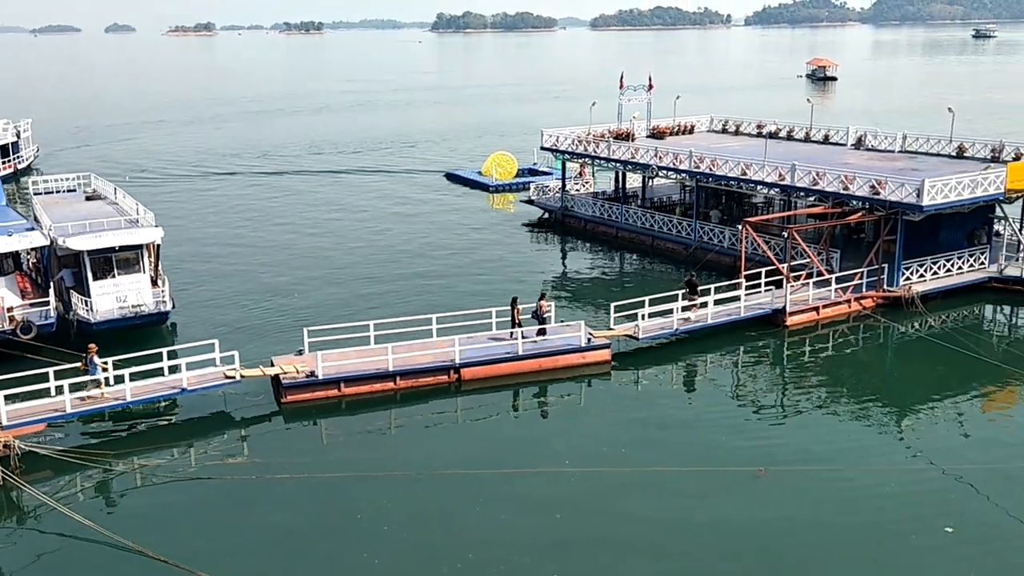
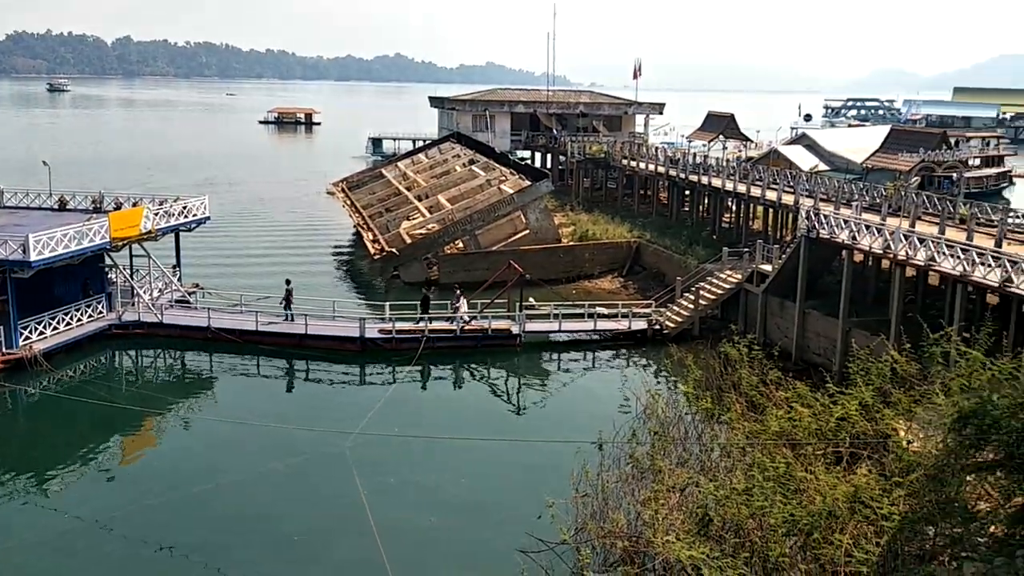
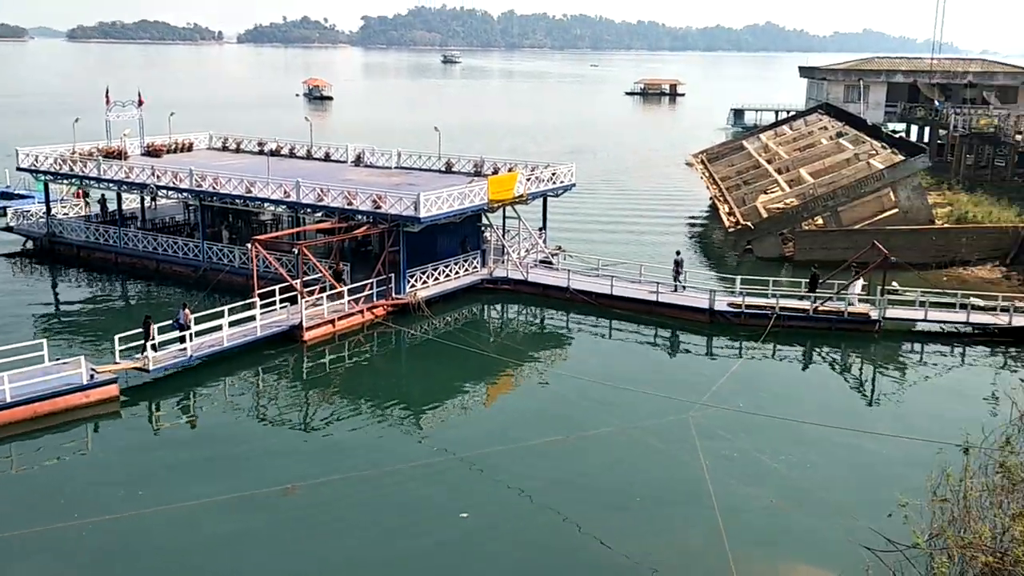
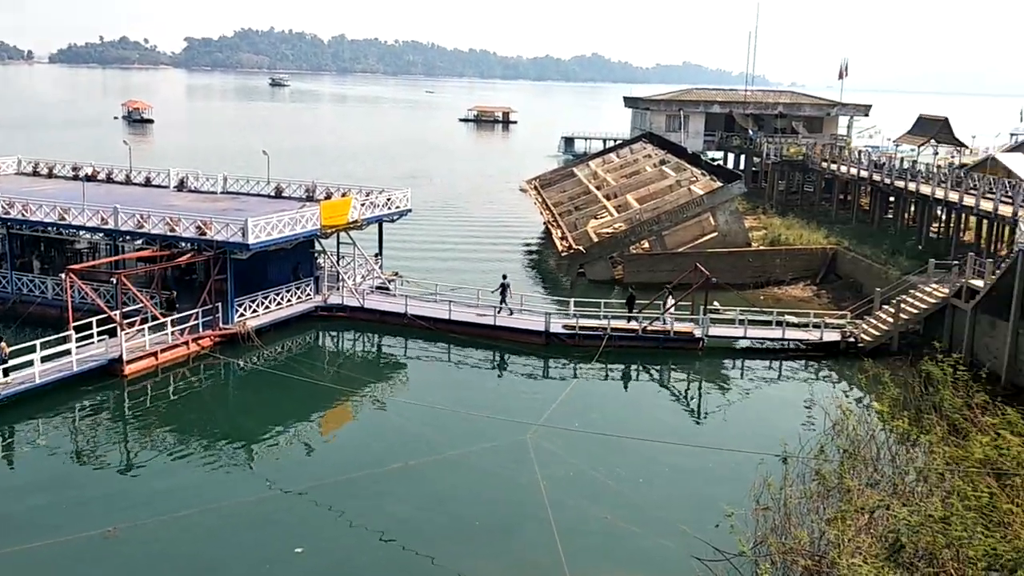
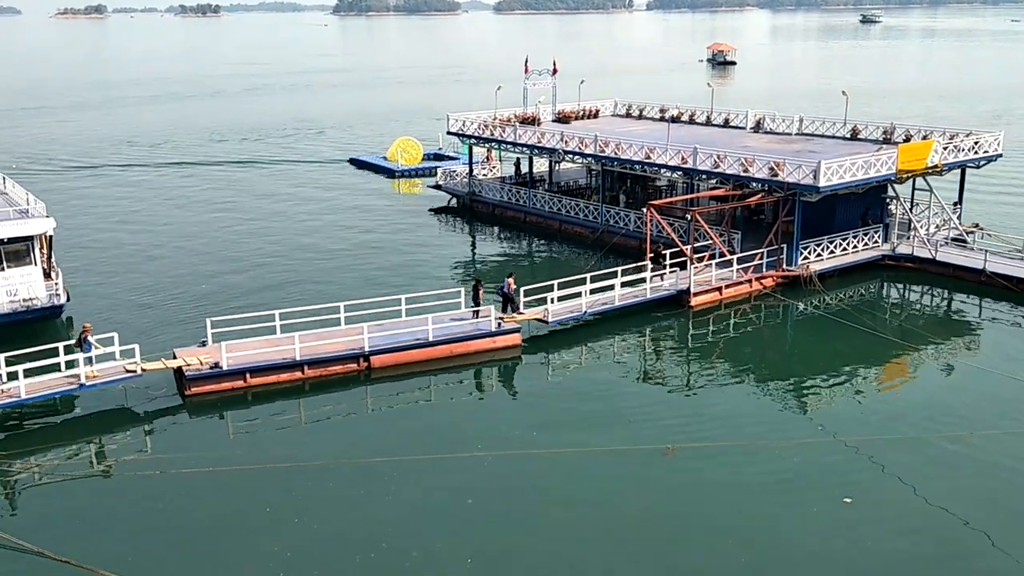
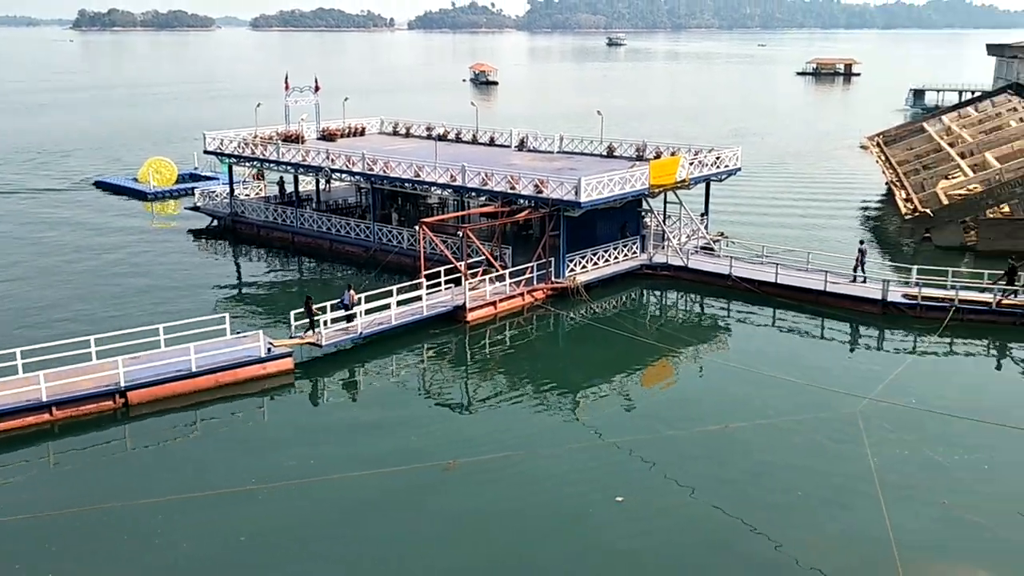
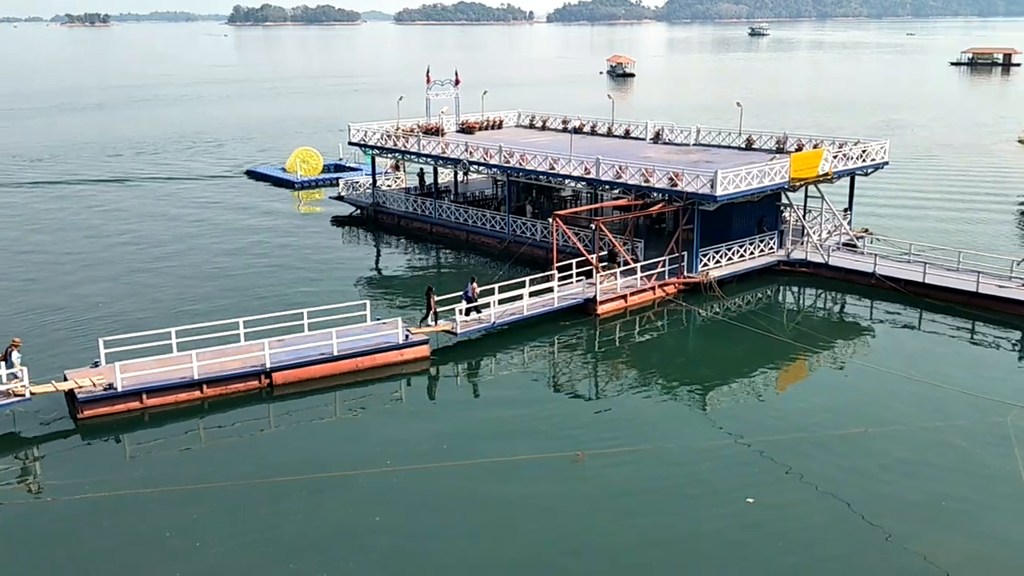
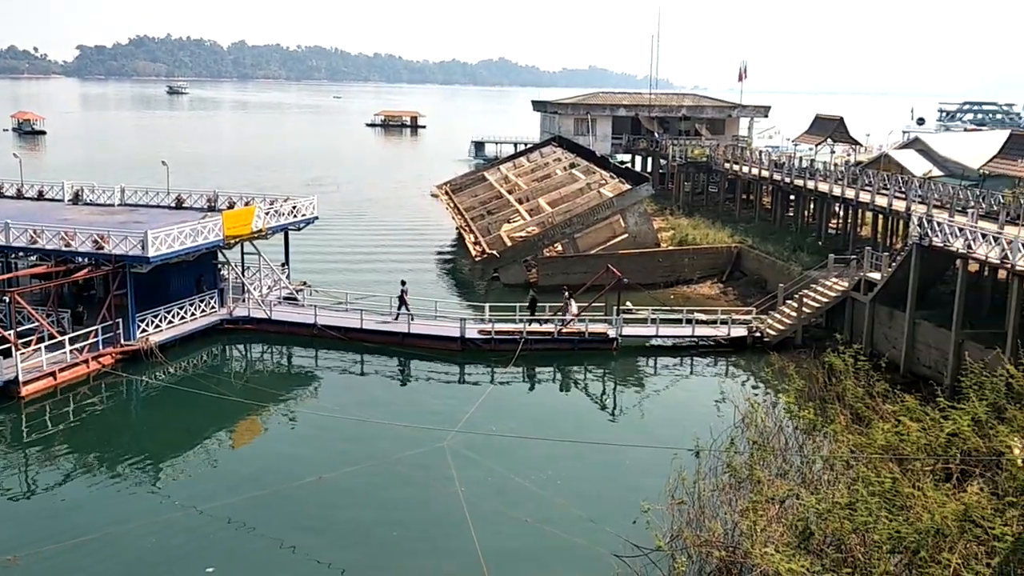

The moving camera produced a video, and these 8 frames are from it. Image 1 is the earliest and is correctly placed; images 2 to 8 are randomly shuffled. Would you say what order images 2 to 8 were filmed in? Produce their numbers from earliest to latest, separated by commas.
5, 7, 6, 3, 4, 8, 2
